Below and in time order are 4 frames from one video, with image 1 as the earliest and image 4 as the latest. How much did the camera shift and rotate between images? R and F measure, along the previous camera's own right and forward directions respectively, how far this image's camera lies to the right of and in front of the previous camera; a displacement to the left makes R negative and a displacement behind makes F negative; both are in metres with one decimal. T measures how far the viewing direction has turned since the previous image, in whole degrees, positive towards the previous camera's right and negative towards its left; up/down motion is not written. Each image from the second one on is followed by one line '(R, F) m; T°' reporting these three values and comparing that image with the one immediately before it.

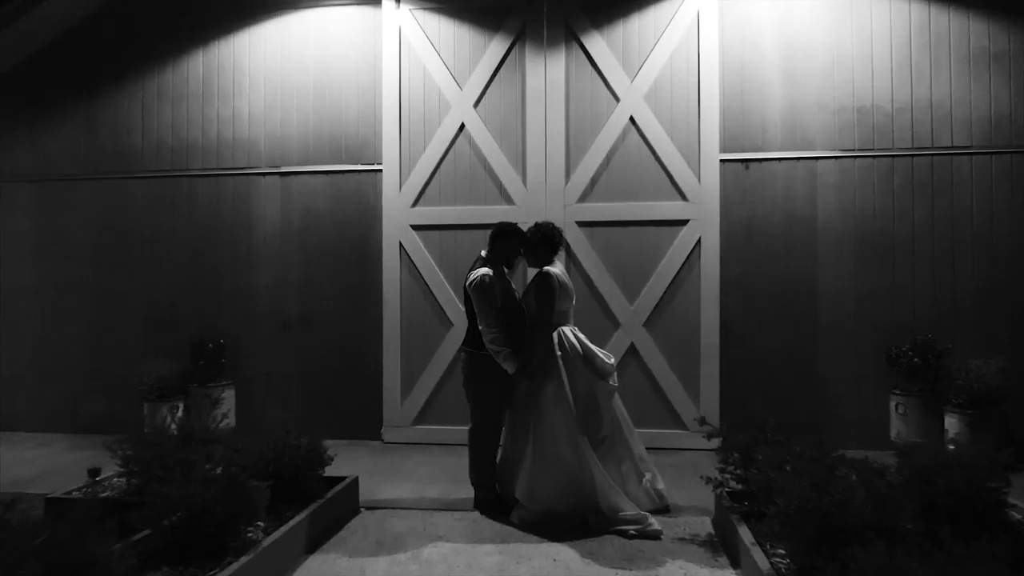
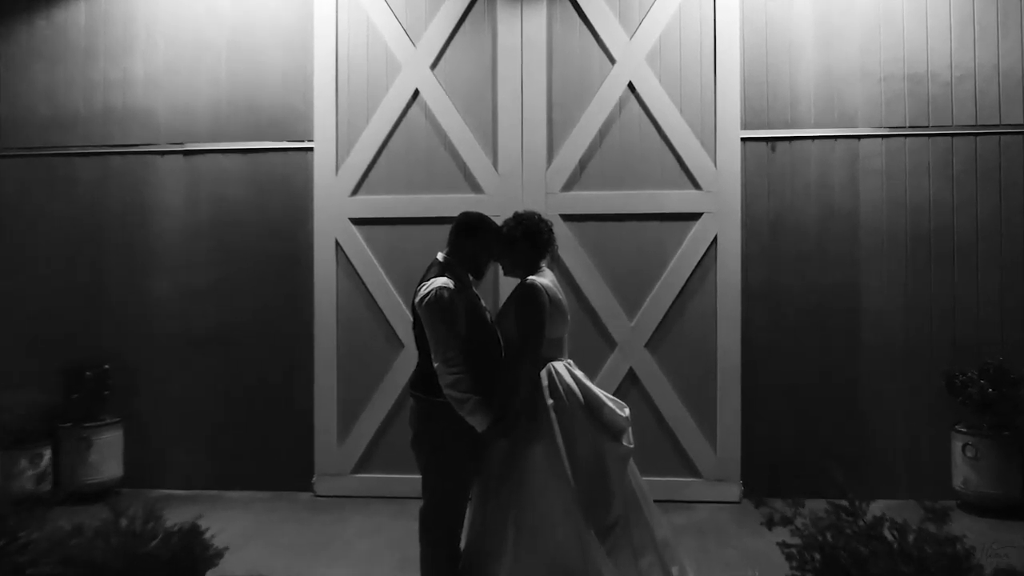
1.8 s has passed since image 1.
(0.0, +1.2) m; +3°
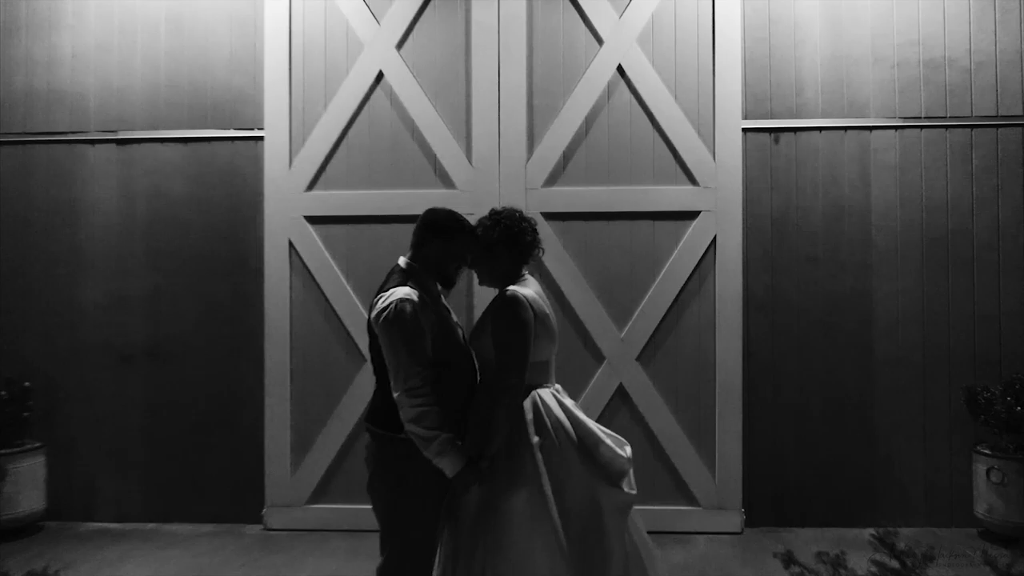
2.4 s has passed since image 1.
(0.0, +0.5) m; +2°
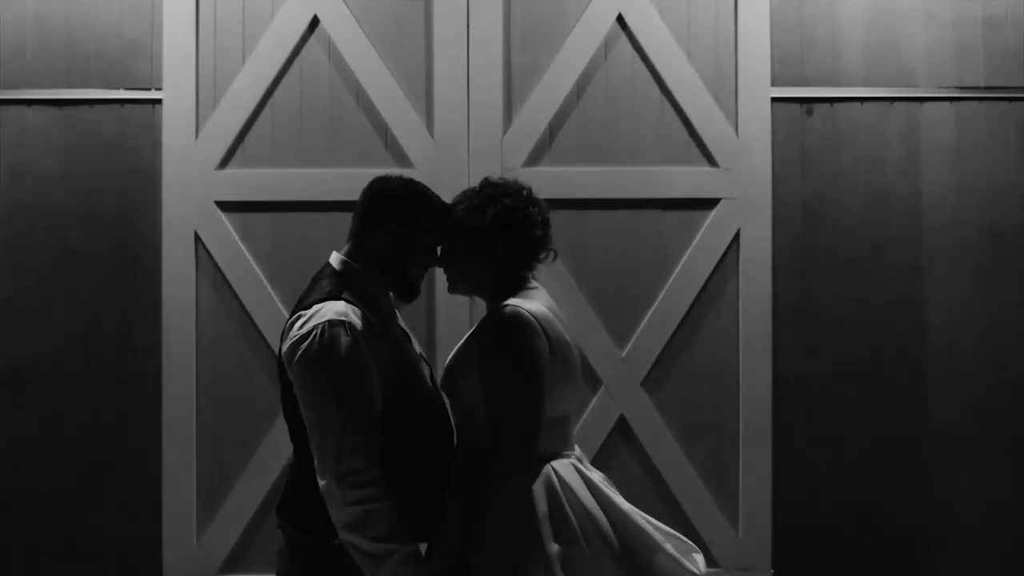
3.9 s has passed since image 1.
(-0.1, +0.8) m; +4°
